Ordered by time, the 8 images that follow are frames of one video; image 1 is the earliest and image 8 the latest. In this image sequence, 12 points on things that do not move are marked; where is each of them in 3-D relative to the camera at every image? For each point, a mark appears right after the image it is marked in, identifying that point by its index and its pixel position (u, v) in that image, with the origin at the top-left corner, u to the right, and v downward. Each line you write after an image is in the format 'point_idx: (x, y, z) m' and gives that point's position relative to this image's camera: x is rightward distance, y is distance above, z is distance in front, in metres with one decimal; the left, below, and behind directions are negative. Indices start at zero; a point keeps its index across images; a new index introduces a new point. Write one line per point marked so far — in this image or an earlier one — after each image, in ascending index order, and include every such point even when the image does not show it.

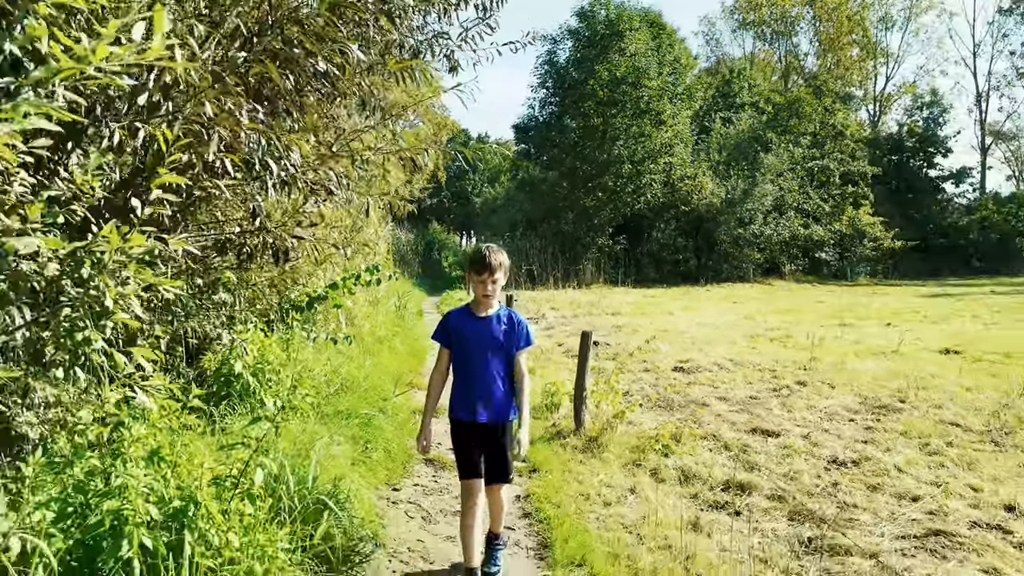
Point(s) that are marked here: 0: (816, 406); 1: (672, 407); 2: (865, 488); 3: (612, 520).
0: (+2.9, -1.1, +7.8) m
1: (+1.5, -1.1, +7.7) m
2: (+2.3, -1.3, +5.3) m
3: (+0.6, -1.3, +4.6) m
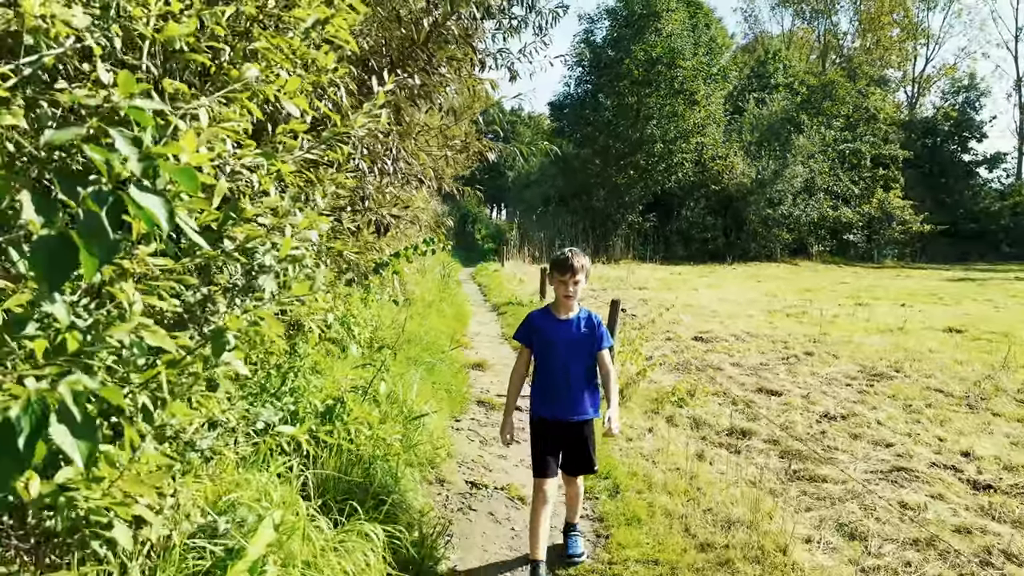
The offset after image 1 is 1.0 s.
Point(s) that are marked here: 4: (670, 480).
0: (+3.3, -0.9, +8.7) m
1: (+1.9, -0.9, +8.7) m
2: (+2.6, -1.1, +6.3) m
3: (+0.8, -1.1, +5.7) m
4: (+1.0, -1.2, +5.0) m
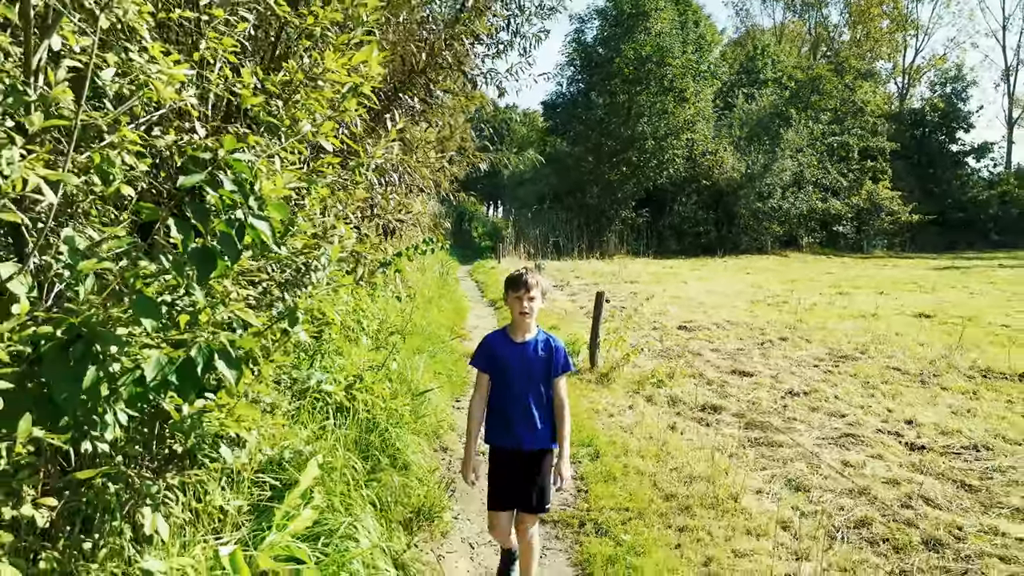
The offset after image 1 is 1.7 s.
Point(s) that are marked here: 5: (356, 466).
0: (+3.3, -0.8, +9.5) m
1: (+1.9, -0.8, +9.5) m
2: (+2.5, -1.0, +7.0) m
3: (+0.8, -1.1, +6.4) m
4: (+0.9, -1.1, +5.8) m
5: (-0.7, -0.8, +3.7) m
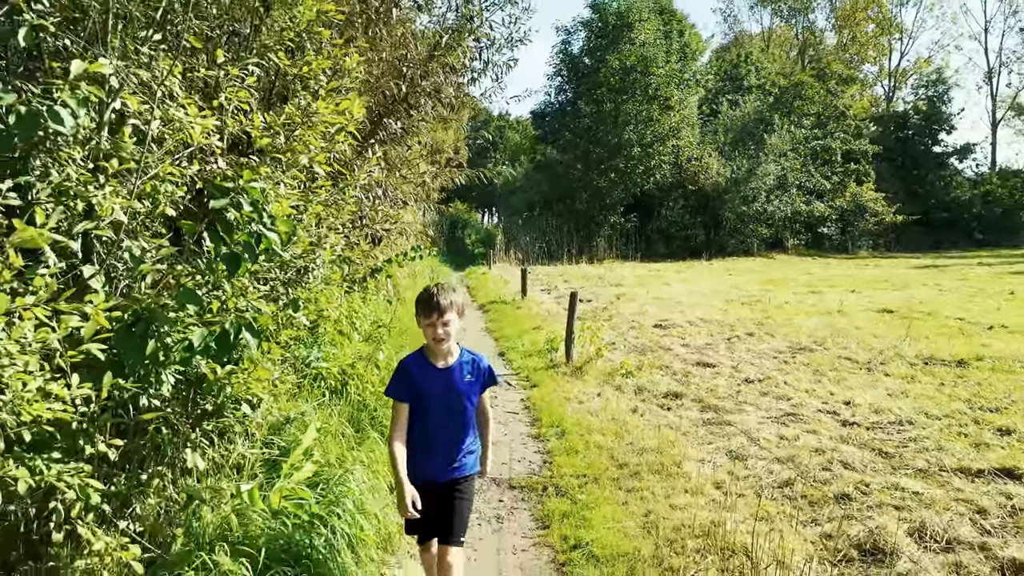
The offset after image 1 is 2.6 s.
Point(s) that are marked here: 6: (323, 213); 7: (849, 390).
0: (+3.0, -0.8, +10.2) m
1: (+1.7, -0.8, +10.2) m
2: (+2.3, -1.0, +7.8) m
3: (+0.6, -1.1, +7.2) m
4: (+0.7, -1.1, +6.5) m
5: (-0.9, -0.8, +4.4) m
6: (-1.0, +0.4, +4.2) m
7: (+3.2, -1.0, +7.7) m
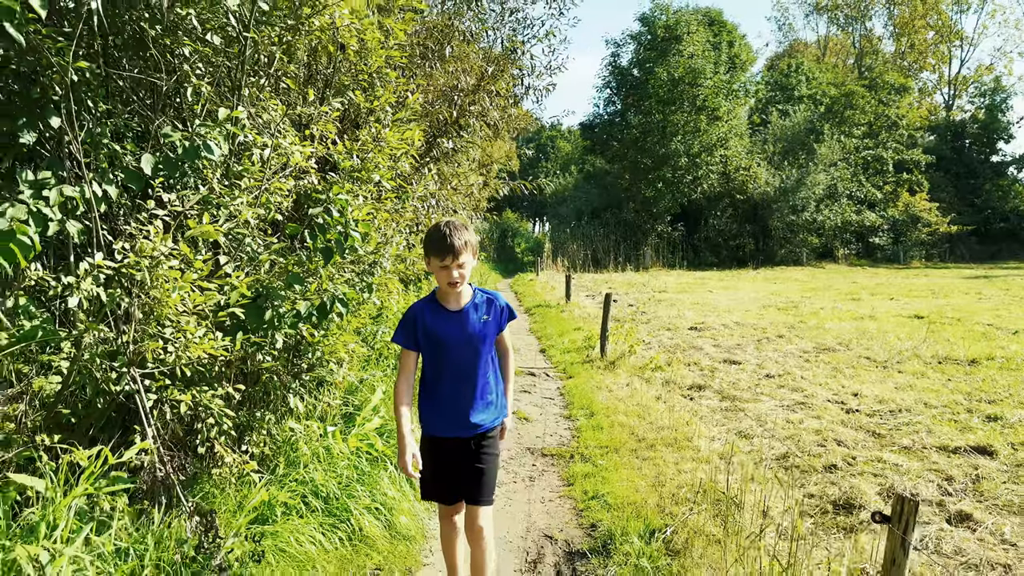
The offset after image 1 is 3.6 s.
0: (+3.6, -0.8, +10.9) m
1: (+2.2, -0.8, +11.0) m
2: (+2.7, -1.0, +8.5) m
3: (+1.0, -1.1, +8.0) m
4: (+1.1, -1.1, +7.3) m
5: (-0.7, -0.7, +5.4) m
6: (-0.8, +0.4, +5.2) m
7: (+3.6, -1.0, +8.4) m
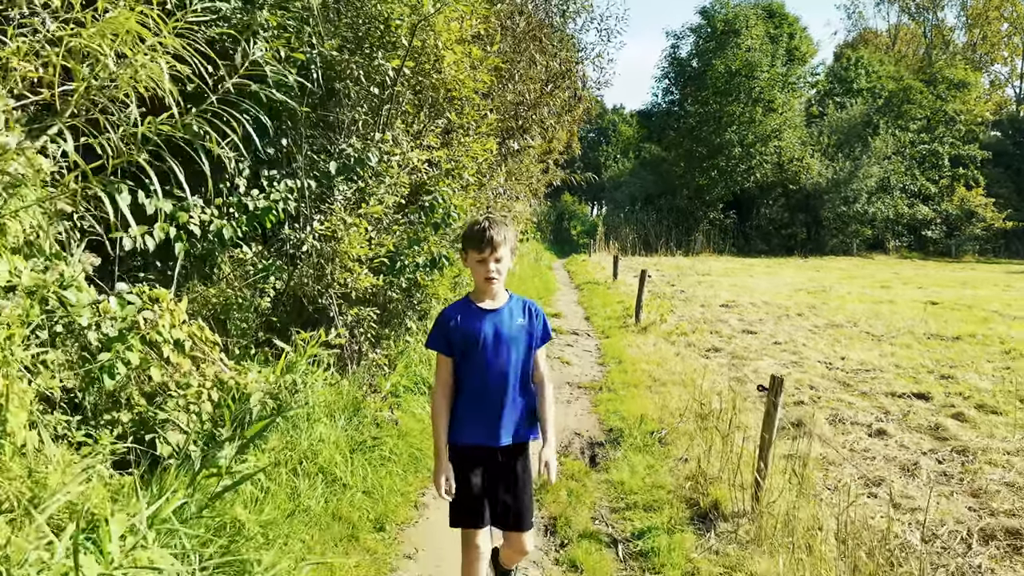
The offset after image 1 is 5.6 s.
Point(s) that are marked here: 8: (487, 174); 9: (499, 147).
0: (+4.4, -0.6, +12.5) m
1: (+3.0, -0.5, +12.7) m
2: (+3.3, -0.8, +10.2) m
3: (+1.5, -0.8, +9.9) m
4: (+1.6, -0.8, +9.2) m
5: (-0.3, -0.4, +7.3) m
6: (-0.3, +0.7, +7.1) m
7: (+4.2, -0.8, +10.1) m
8: (-0.2, +1.1, +7.8) m
9: (-0.1, +1.5, +8.6) m
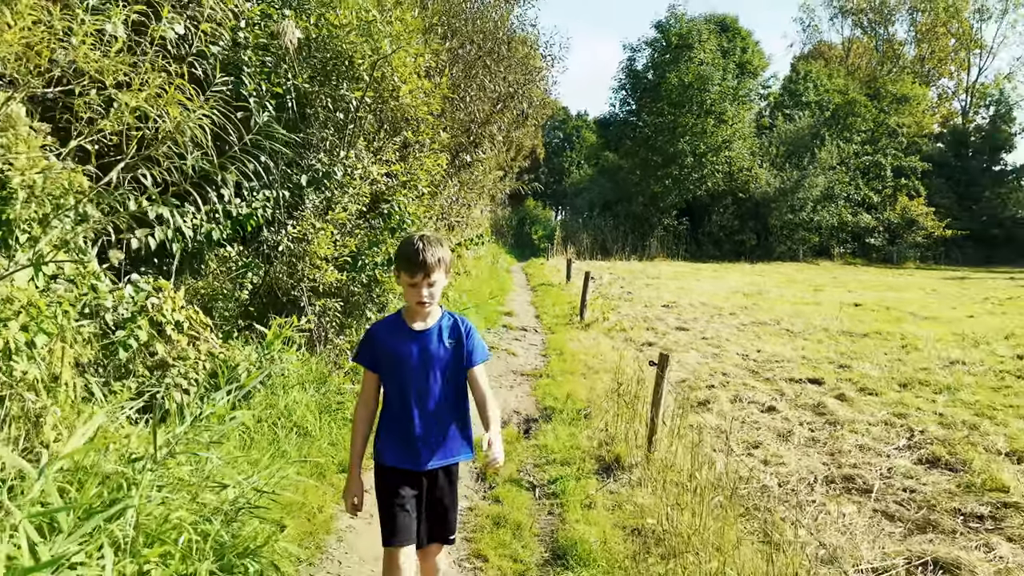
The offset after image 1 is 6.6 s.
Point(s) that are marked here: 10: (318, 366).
0: (+3.6, -0.6, +13.7) m
1: (+2.2, -0.5, +13.8) m
2: (+2.7, -0.8, +11.4) m
3: (+0.9, -0.8, +10.9) m
4: (+1.0, -0.8, +10.2) m
5: (-0.8, -0.4, +8.3) m
6: (-0.9, +0.8, +8.1) m
7: (+3.5, -0.8, +11.2) m
8: (-0.8, +1.1, +8.8) m
9: (-0.7, +1.5, +9.6) m
10: (-1.3, -0.5, +5.7) m
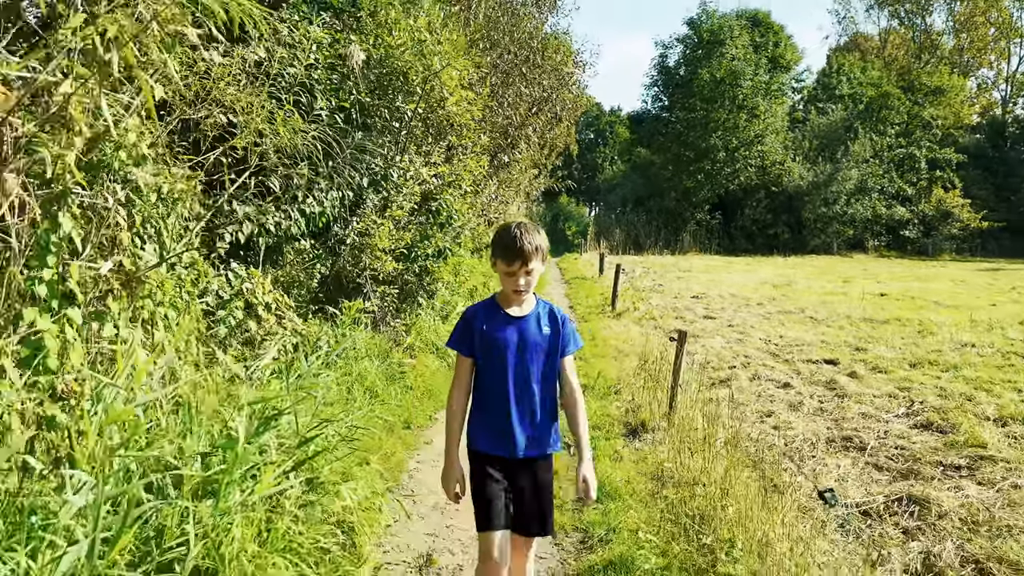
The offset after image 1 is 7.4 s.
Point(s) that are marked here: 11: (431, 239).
0: (+4.2, -0.4, +14.4) m
1: (+2.9, -0.3, +14.5) m
2: (+3.2, -0.6, +12.0) m
3: (+1.4, -0.6, +11.7) m
4: (+1.5, -0.7, +11.0) m
5: (-0.4, -0.3, +9.1) m
6: (-0.5, +0.9, +9.0) m
7: (+4.1, -0.6, +11.9) m
8: (-0.4, +1.2, +9.6) m
9: (-0.3, +1.6, +10.4) m
10: (-1.0, -0.4, +6.5) m
11: (-0.8, +0.5, +7.7) m
